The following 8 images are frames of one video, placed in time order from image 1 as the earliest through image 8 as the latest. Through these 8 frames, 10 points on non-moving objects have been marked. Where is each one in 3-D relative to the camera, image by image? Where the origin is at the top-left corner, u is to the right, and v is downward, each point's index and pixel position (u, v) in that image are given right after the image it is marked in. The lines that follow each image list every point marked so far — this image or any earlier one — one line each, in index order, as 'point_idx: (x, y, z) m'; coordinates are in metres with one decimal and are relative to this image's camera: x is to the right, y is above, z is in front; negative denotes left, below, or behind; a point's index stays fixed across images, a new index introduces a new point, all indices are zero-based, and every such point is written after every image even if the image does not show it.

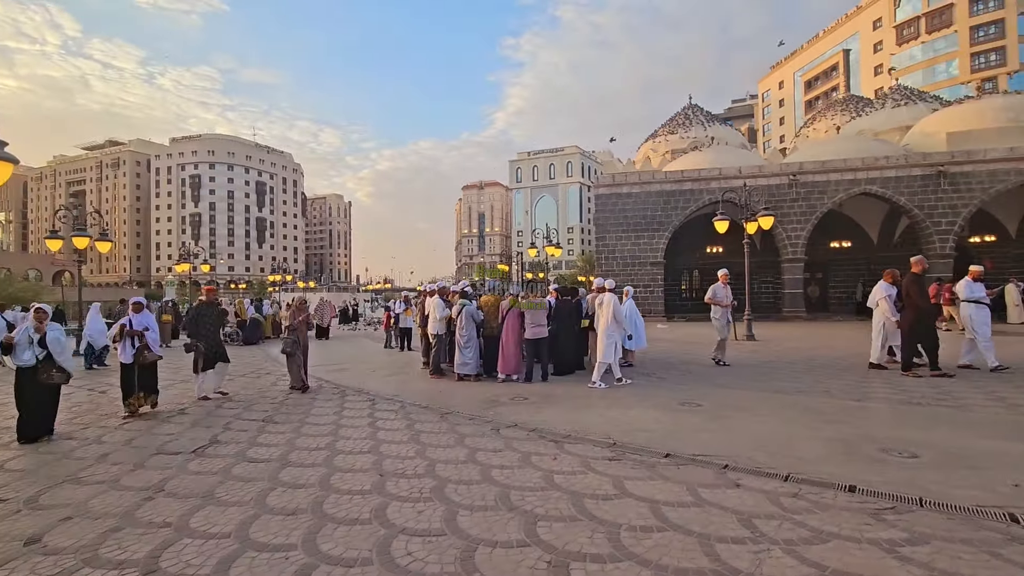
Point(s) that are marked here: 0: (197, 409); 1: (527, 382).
0: (-4.6, -1.7, +7.5) m
1: (+0.2, -1.6, +8.7) m
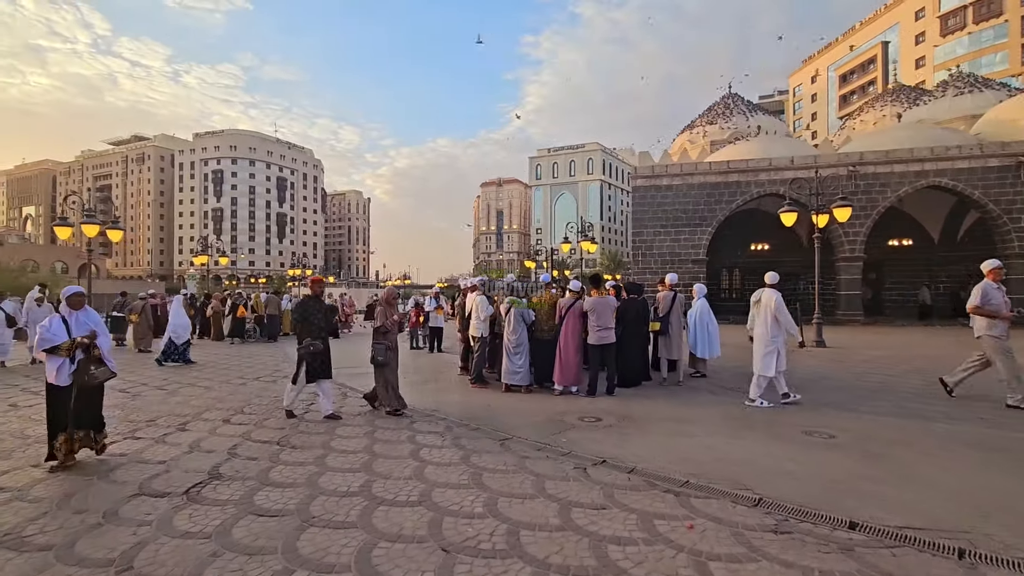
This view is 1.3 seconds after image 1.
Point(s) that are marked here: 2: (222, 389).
0: (-3.8, -1.6, +6.2) m
1: (+1.1, -1.5, +7.3) m
2: (-4.7, -1.6, +8.4) m
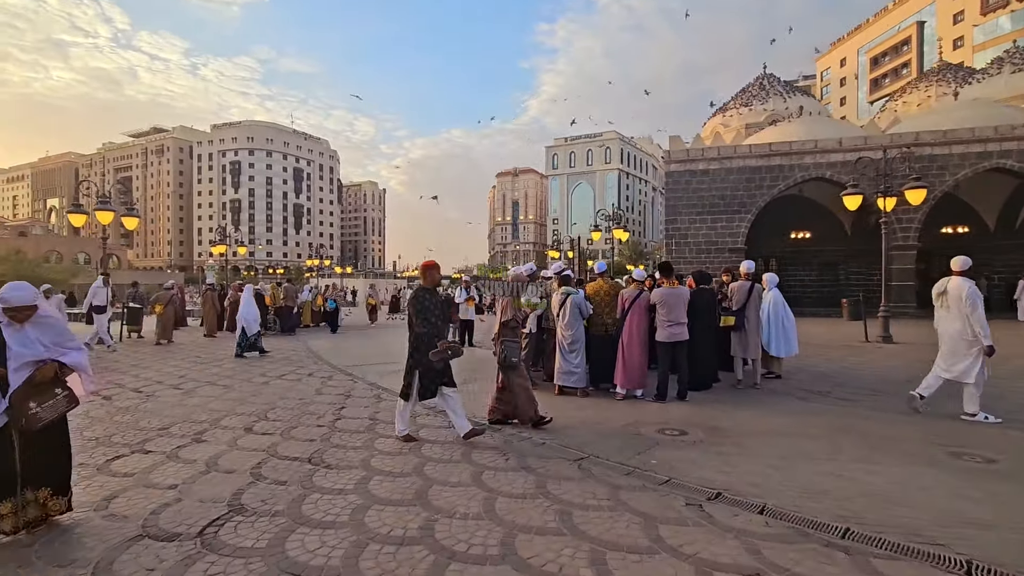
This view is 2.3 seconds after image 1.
0: (-3.1, -1.5, +5.4) m
1: (+1.8, -1.4, +6.3) m
2: (-4.0, -1.5, +7.7) m
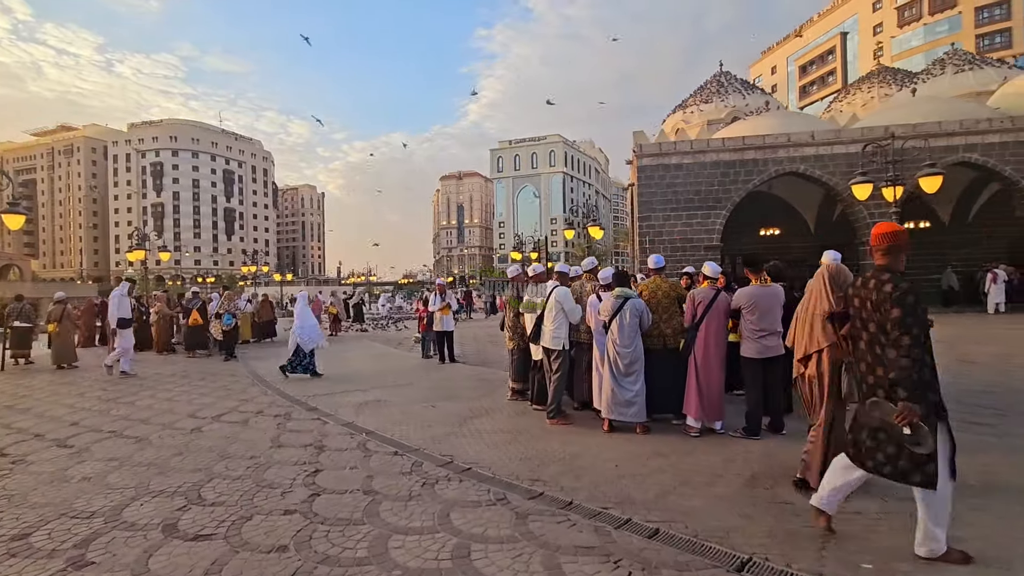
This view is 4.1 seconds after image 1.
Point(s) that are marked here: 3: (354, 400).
0: (-2.5, -1.6, +3.3) m
1: (+2.2, -1.4, +4.8) m
2: (-3.7, -1.6, +5.5) m
3: (-2.1, -1.5, +7.1) m
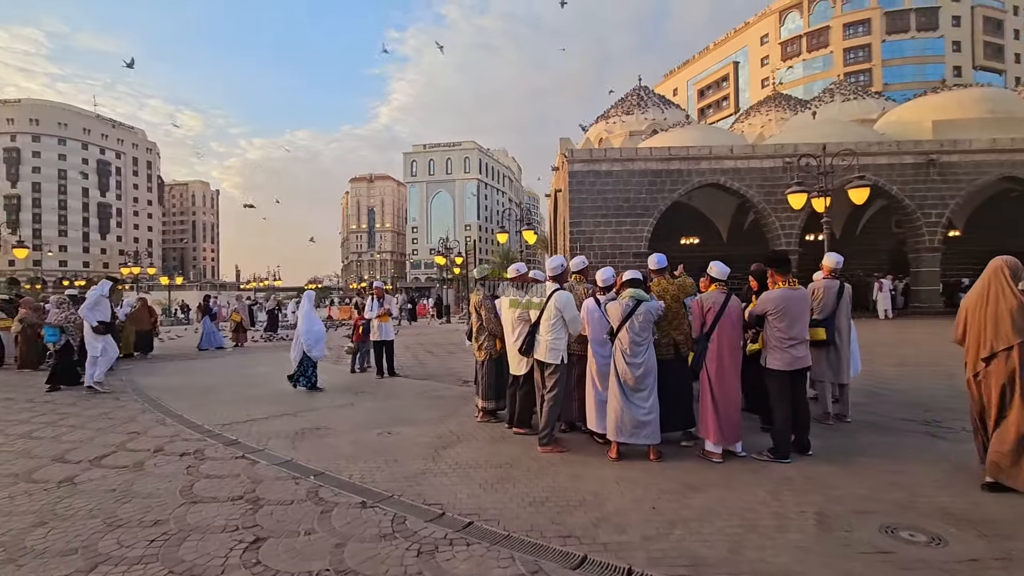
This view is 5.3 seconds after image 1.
0: (-2.3, -1.6, +2.0) m
1: (+2.2, -1.4, +4.2) m
2: (-3.7, -1.6, +3.9) m
3: (-2.5, -1.6, +5.8) m
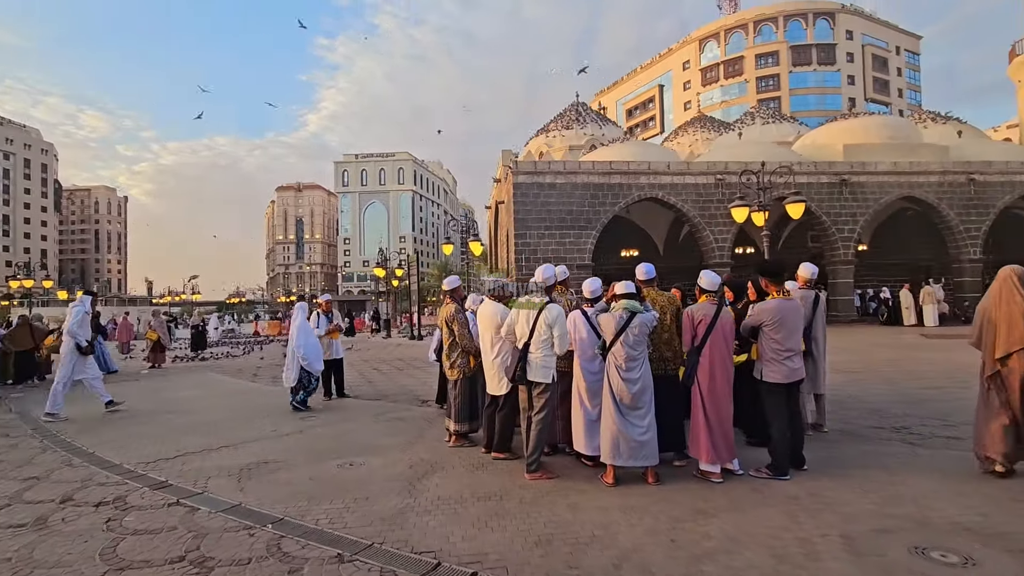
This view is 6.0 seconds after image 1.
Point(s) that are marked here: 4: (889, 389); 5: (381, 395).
0: (-2.0, -1.6, +1.3) m
1: (+2.1, -1.5, +4.1) m
2: (-3.7, -1.7, +3.0) m
3: (-2.7, -1.7, +5.0) m
4: (+5.7, -1.5, +7.8) m
5: (-2.2, -1.8, +8.6) m
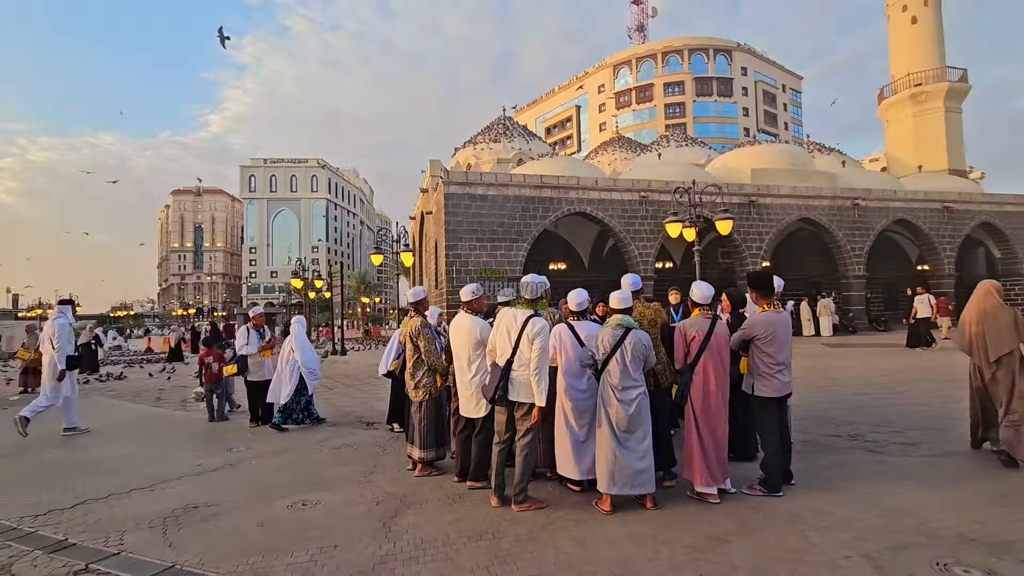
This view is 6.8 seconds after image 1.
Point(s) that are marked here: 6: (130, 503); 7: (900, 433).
0: (-1.6, -1.6, +0.6) m
1: (+2.0, -1.6, +4.0) m
2: (-3.6, -1.7, +2.0) m
3: (-2.9, -1.8, +4.2) m
4: (+5.0, -1.7, +8.2) m
5: (-2.9, -2.0, +7.8) m
6: (-3.2, -1.8, +4.3) m
7: (+4.3, -1.6, +5.7) m
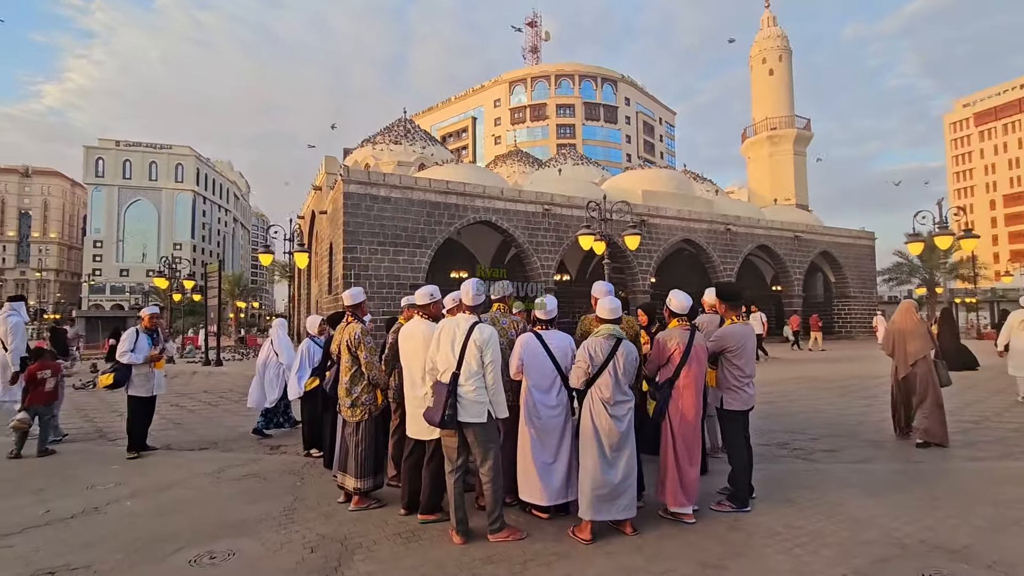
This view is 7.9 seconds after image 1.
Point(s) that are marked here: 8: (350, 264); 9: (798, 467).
0: (-1.1, -1.5, -0.2) m
1: (+1.8, -1.7, +3.9) m
2: (-3.3, -1.6, +0.8) m
3: (-3.1, -1.7, +3.0) m
4: (+3.8, -2.0, +8.7) m
5: (-3.9, -2.0, +6.5) m
6: (-3.4, -1.7, +3.1) m
7: (+3.6, -1.8, +6.1) m
8: (-6.0, +0.9, +19.3) m
9: (+2.8, -1.8, +5.0) m
